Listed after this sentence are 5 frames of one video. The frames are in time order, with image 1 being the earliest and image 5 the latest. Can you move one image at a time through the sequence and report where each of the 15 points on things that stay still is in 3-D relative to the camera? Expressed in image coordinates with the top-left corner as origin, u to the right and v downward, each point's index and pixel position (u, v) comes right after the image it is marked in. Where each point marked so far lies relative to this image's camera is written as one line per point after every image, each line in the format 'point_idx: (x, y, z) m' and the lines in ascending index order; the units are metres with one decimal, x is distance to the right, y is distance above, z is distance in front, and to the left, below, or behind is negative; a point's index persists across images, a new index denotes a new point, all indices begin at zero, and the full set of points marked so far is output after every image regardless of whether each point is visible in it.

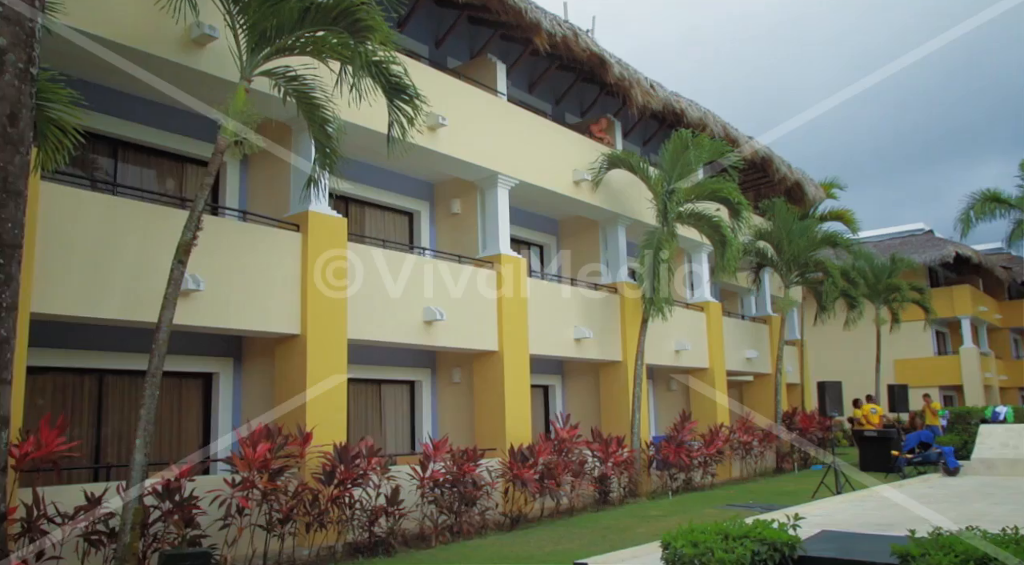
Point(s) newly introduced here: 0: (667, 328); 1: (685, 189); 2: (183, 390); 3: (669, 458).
0: (+3.5, -1.0, +18.0) m
1: (+3.3, +1.8, +15.3) m
2: (-4.5, -1.5, +10.9) m
3: (+3.0, -3.4, +15.3) m
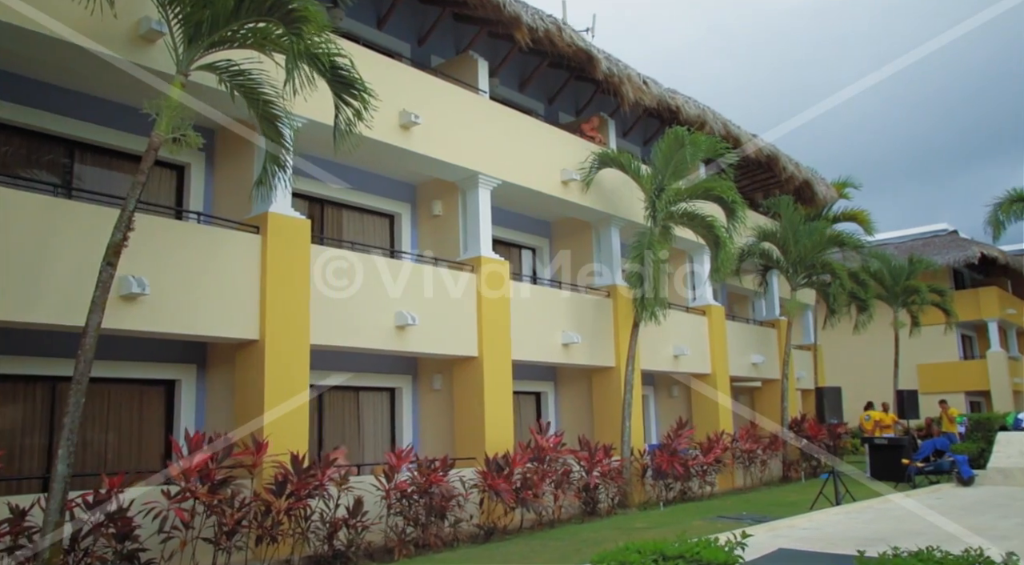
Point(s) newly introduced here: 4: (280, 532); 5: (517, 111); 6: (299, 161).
0: (+3.3, -1.1, +17.5) m
1: (+3.0, +1.8, +14.7) m
2: (-4.8, -1.5, +10.6) m
3: (+2.8, -3.4, +14.7) m
4: (-2.5, -2.7, +8.8) m
5: (+0.1, +3.6, +16.8) m
6: (-3.3, +1.9, +12.5) m
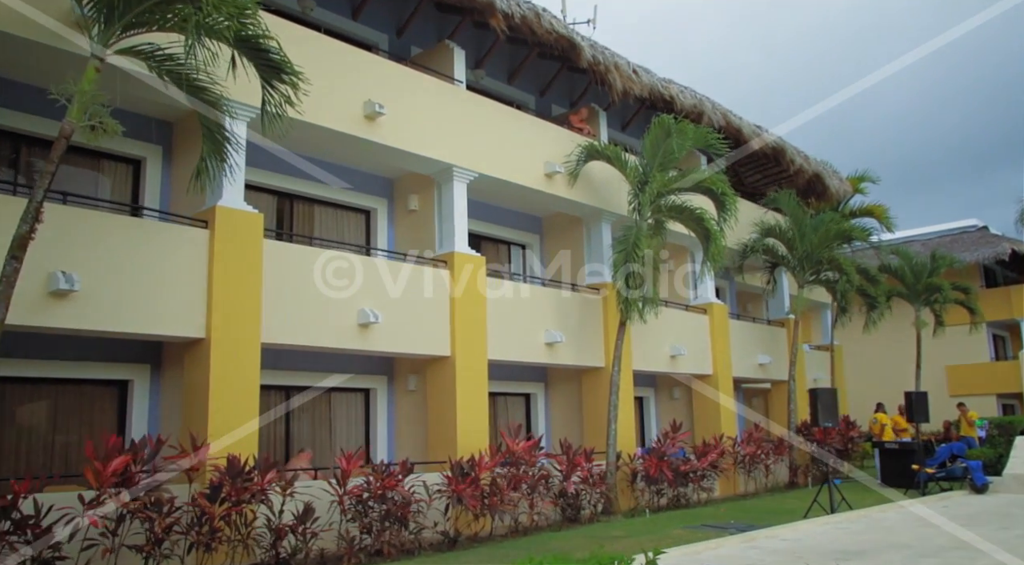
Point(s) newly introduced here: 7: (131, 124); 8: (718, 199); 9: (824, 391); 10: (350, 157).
0: (+3.1, -1.0, +16.8) m
1: (+2.6, +1.8, +14.1) m
2: (-5.3, -1.5, +10.2) m
3: (+2.5, -3.3, +14.1) m
4: (-3.1, -2.7, +8.4) m
5: (-0.1, +3.6, +16.3) m
6: (-3.8, +1.9, +12.1) m
7: (-5.0, +2.1, +10.7) m
8: (+3.8, +1.5, +14.8) m
9: (+4.9, -1.7, +12.7) m
10: (-2.5, +2.0, +12.5) m
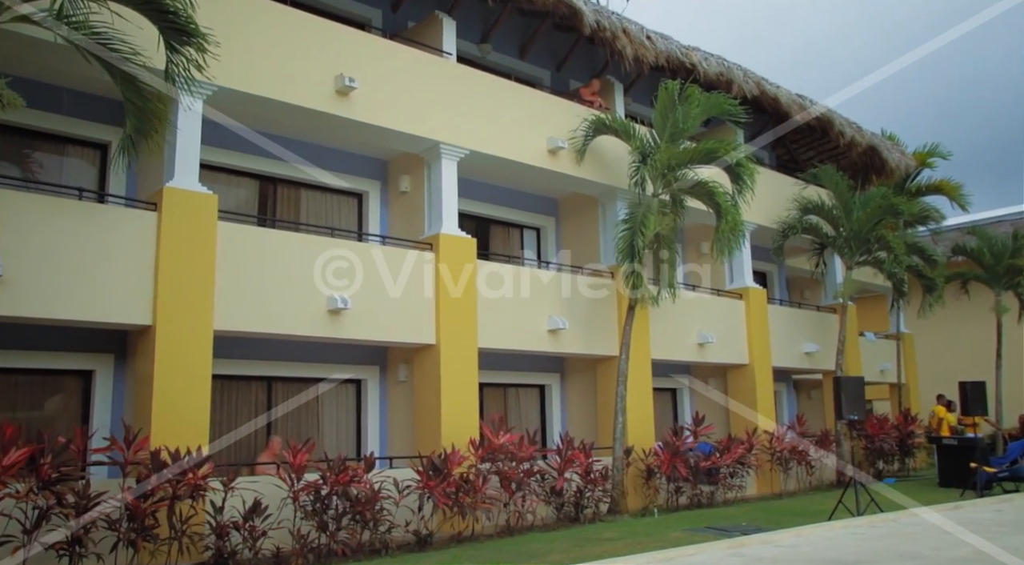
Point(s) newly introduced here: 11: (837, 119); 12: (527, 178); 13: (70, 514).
0: (+3.4, -0.7, +15.6) m
1: (+2.6, +2.1, +13.0) m
2: (-5.7, -1.3, +10.0) m
3: (+2.5, -3.0, +13.0) m
4: (-3.6, -2.5, +7.9) m
5: (0.0, +3.9, +15.5) m
6: (-4.0, +2.1, +11.7) m
7: (-5.4, +2.3, +10.4) m
8: (+3.8, +1.9, +13.5) m
9: (+4.8, -1.4, +11.4) m
10: (-2.7, +2.2, +11.9) m
11: (+7.8, +3.9, +19.3) m
12: (+0.3, +1.9, +14.6) m
13: (-4.1, -2.1, +7.4) m
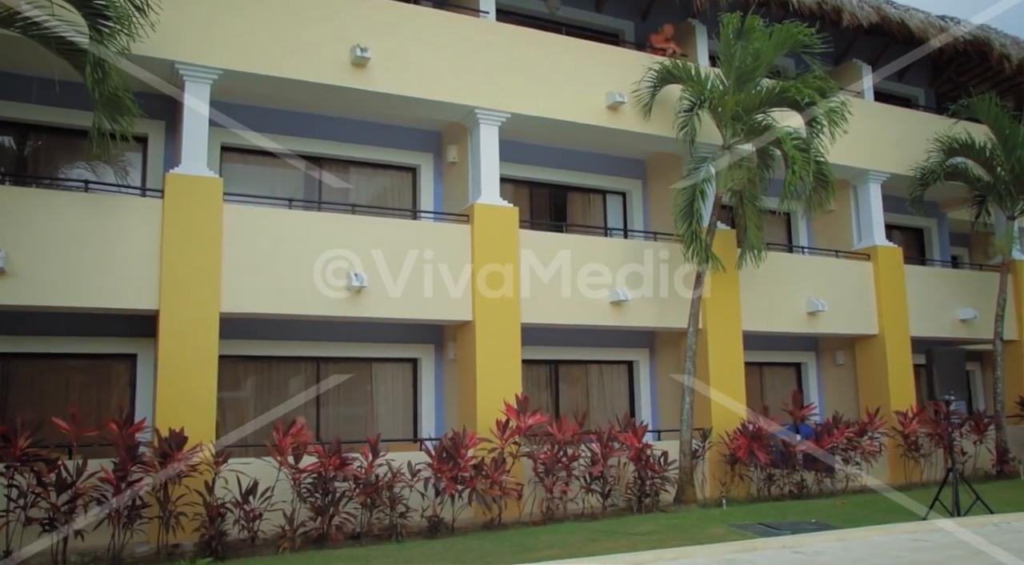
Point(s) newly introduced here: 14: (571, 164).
0: (+4.8, 0.0, +13.8) m
1: (+3.3, +2.7, +11.4) m
2: (-5.3, -1.2, +10.6) m
3: (+3.4, -2.5, +11.5) m
4: (-3.8, -2.3, +8.1) m
5: (+1.3, +4.4, +14.4) m
6: (-3.4, +2.4, +11.7) m
7: (-5.1, +2.4, +10.8) m
8: (+4.6, +2.5, +11.6) m
9: (+5.1, -0.8, +9.3) m
10: (-2.1, +2.5, +11.6) m
11: (+9.8, +4.9, +16.1) m
12: (+1.4, +2.4, +13.5) m
13: (-4.4, -2.0, +7.7) m
14: (+1.0, +2.1, +14.2) m
